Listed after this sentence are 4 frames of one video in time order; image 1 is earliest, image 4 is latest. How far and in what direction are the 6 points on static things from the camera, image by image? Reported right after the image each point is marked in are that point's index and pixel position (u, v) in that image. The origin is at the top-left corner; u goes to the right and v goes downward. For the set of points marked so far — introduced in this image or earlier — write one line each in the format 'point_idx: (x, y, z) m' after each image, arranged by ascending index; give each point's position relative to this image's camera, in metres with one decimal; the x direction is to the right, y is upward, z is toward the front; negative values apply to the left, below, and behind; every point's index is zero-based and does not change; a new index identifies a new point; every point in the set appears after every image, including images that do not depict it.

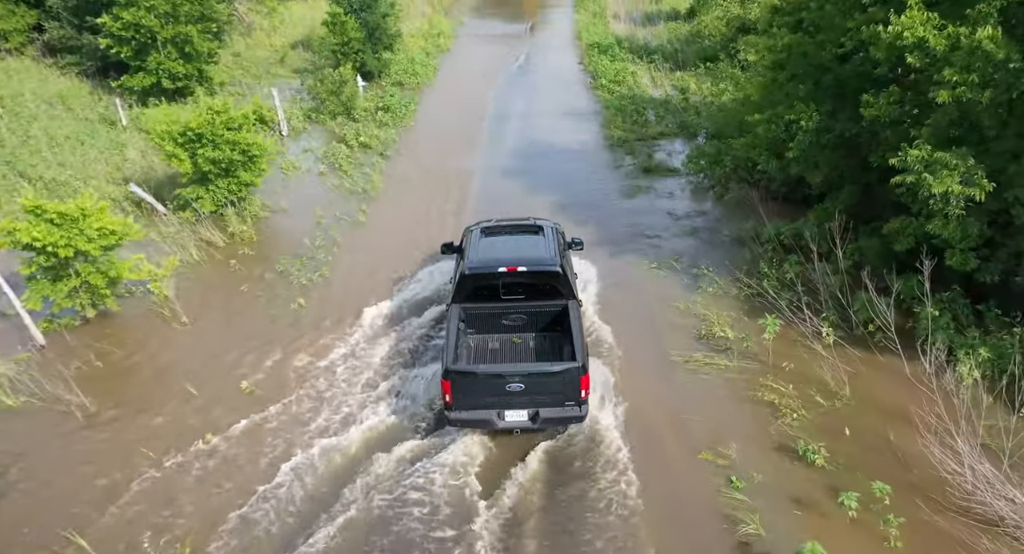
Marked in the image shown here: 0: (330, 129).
0: (-4.8, +3.9, +18.6) m
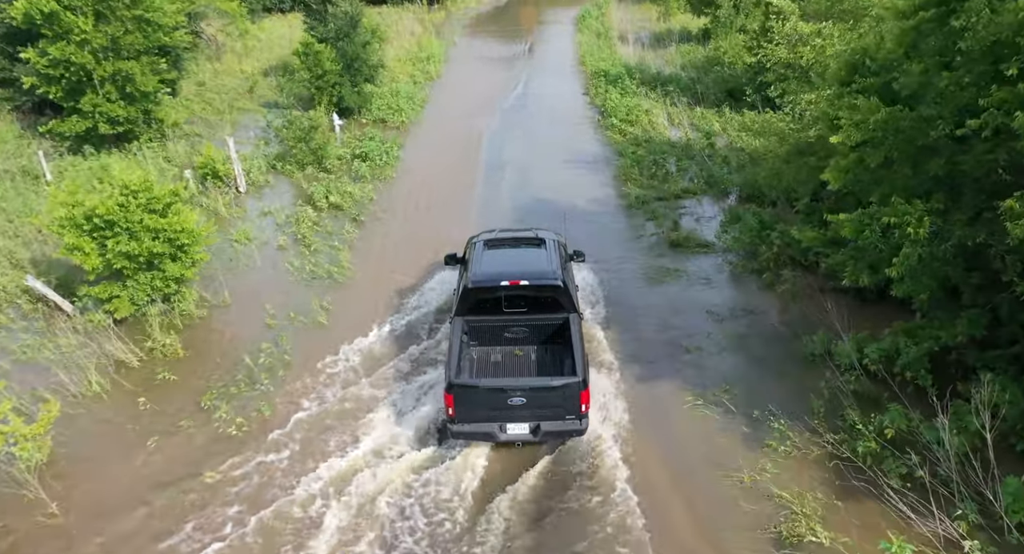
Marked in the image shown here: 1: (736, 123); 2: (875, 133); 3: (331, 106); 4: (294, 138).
0: (-4.8, +2.1, +15.9) m
1: (+5.9, +4.0, +18.5) m
2: (+4.0, +1.6, +7.9) m
3: (-5.2, +4.8, +20.3) m
4: (-5.1, +3.2, +16.5) m
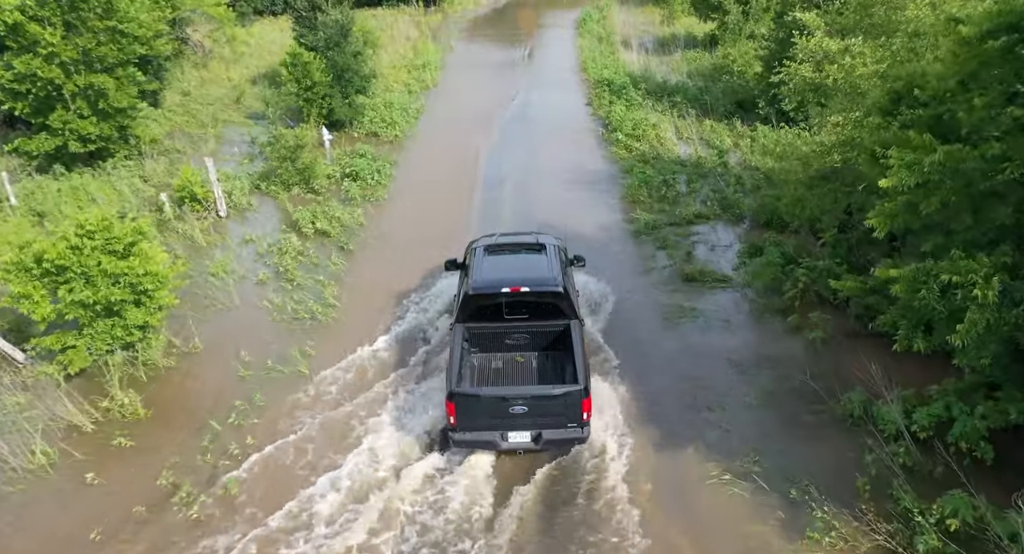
0: (-4.8, +1.5, +14.9) m
1: (+5.9, +3.4, +17.4) m
2: (+4.1, +1.0, +6.9) m
3: (-5.2, +4.2, +19.3) m
4: (-5.1, +2.6, +15.4) m
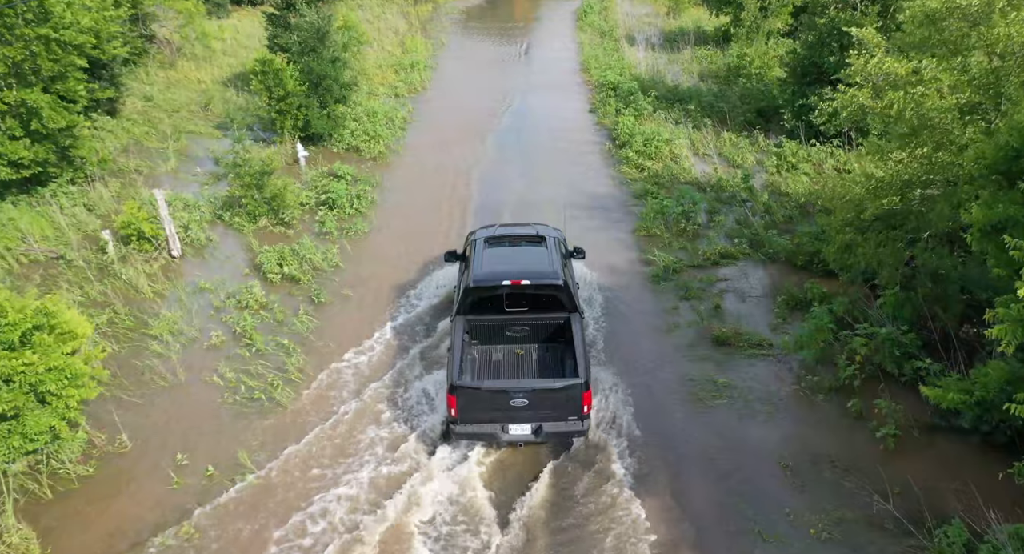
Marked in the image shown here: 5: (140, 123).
0: (-4.9, +0.7, +12.9) m
1: (+5.8, +2.6, +15.6) m
2: (+4.1, 0.0, +5.0) m
3: (-5.3, +3.5, +17.3) m
4: (-5.1, +1.8, +13.5) m
5: (-9.7, +4.1, +18.4) m
